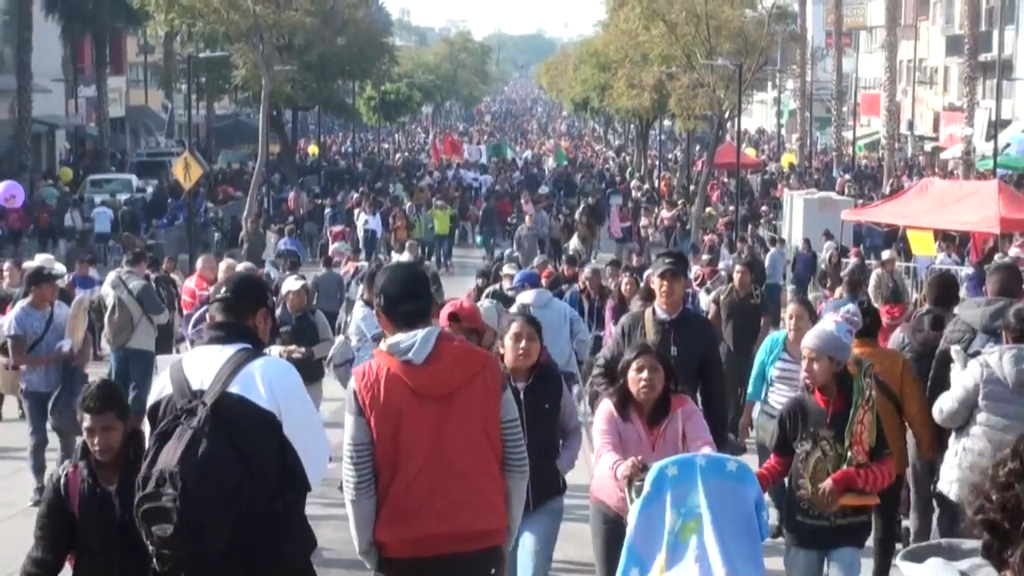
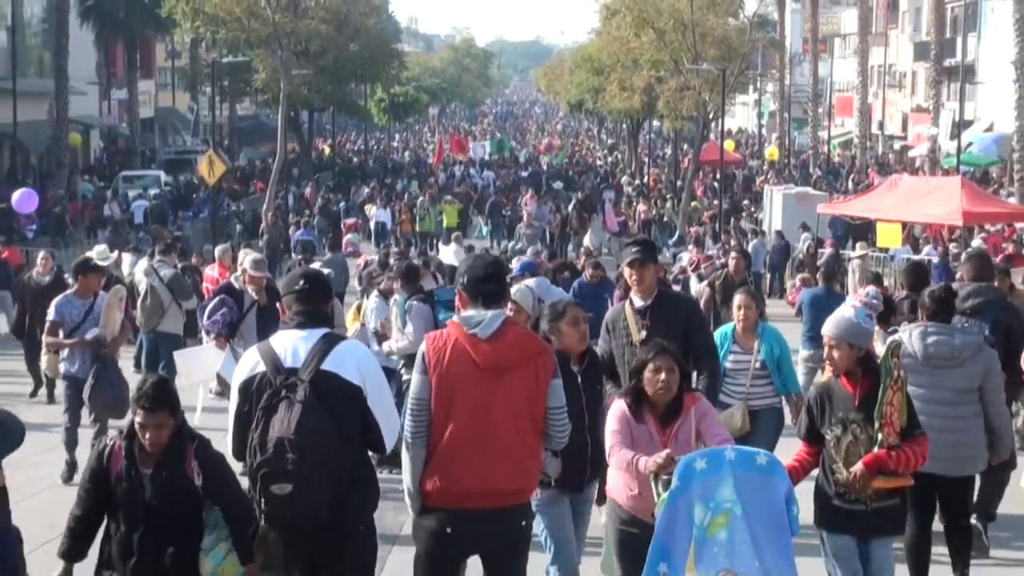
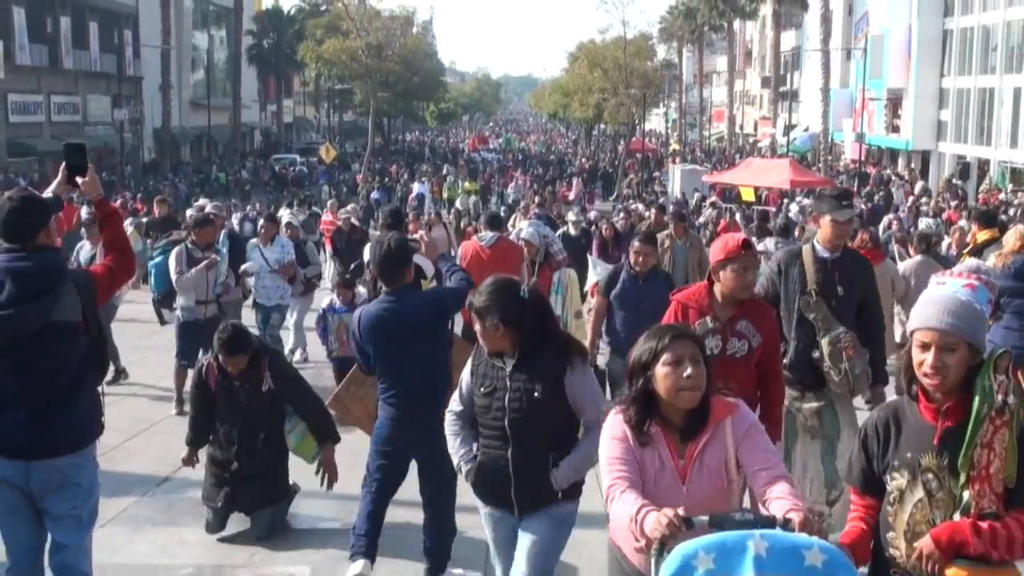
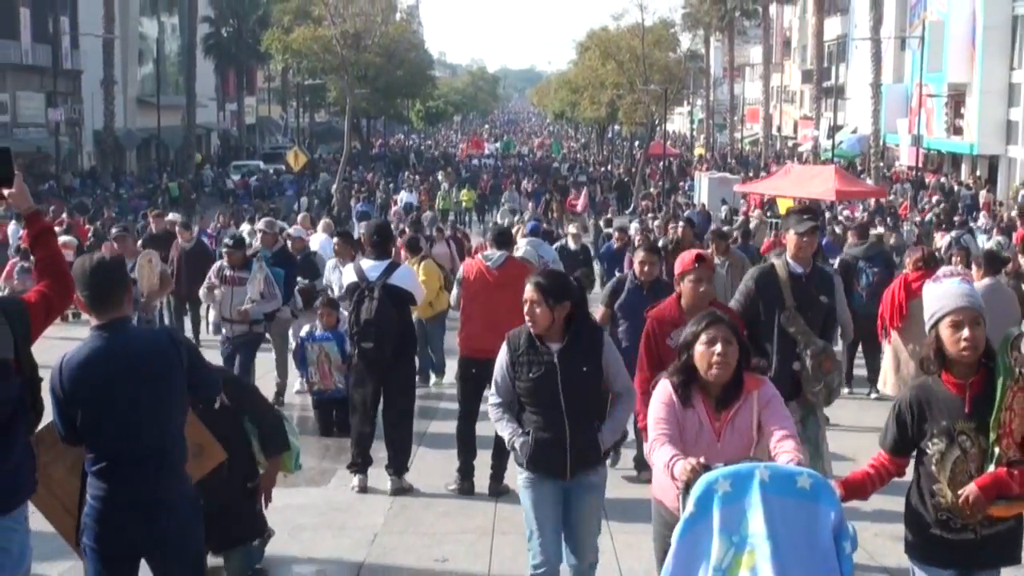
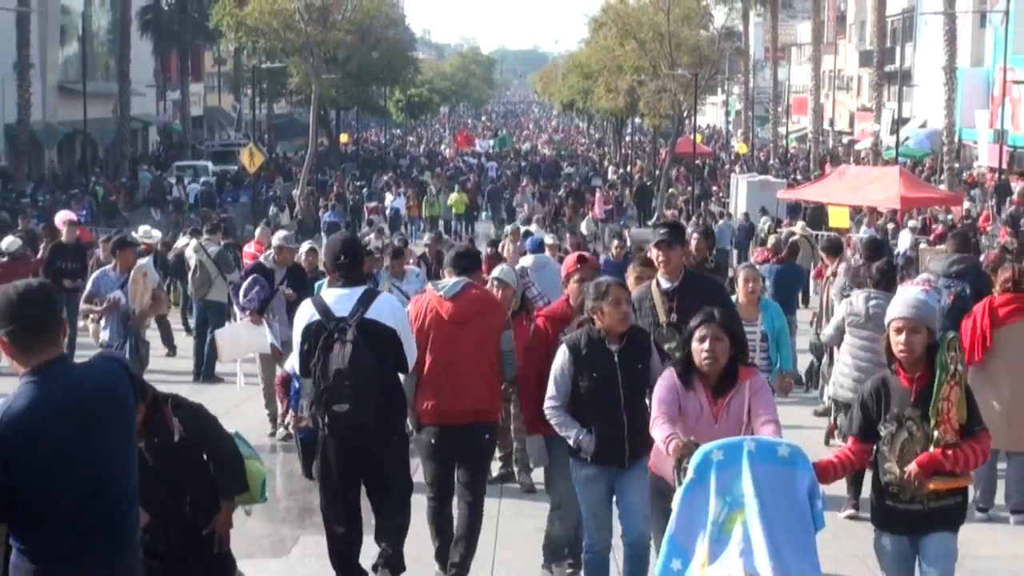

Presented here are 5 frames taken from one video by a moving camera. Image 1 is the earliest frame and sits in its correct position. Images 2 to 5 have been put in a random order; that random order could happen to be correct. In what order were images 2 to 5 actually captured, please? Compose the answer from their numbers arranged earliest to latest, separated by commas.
2, 5, 4, 3
